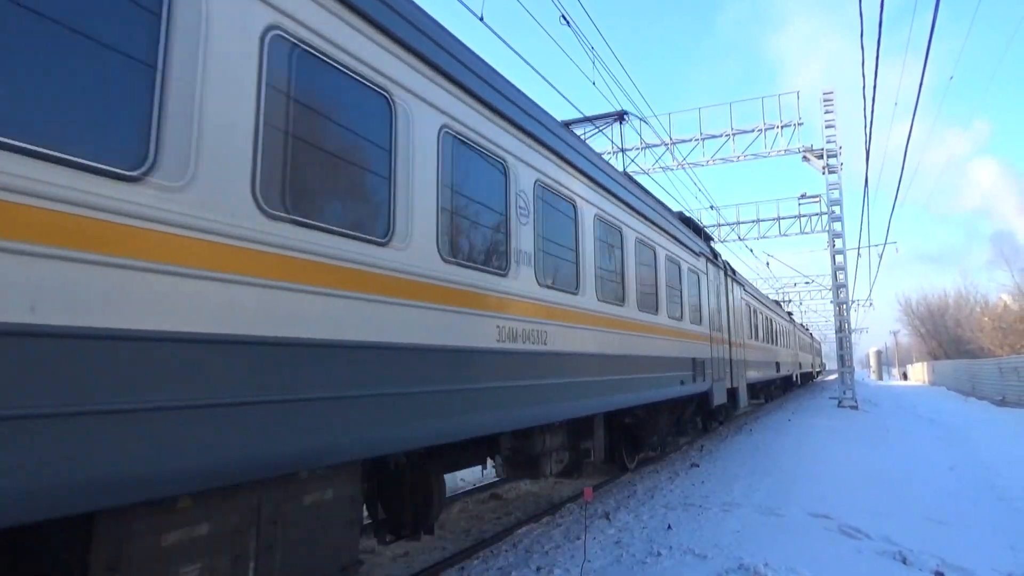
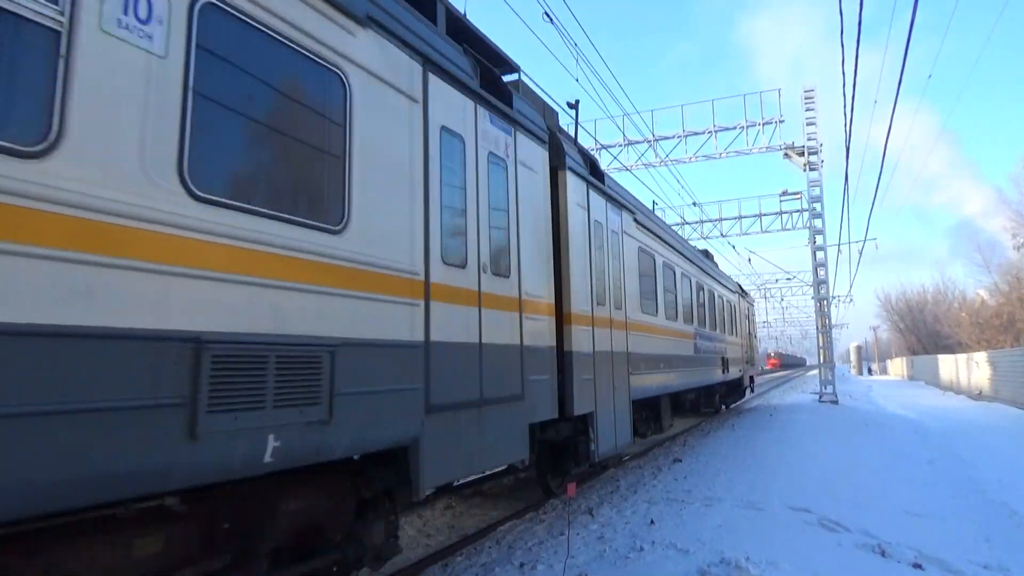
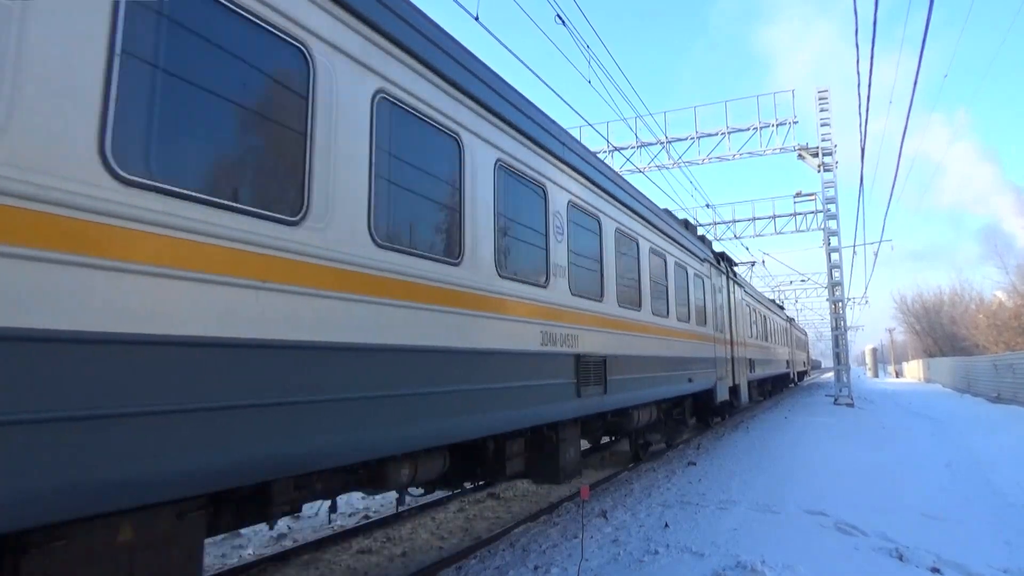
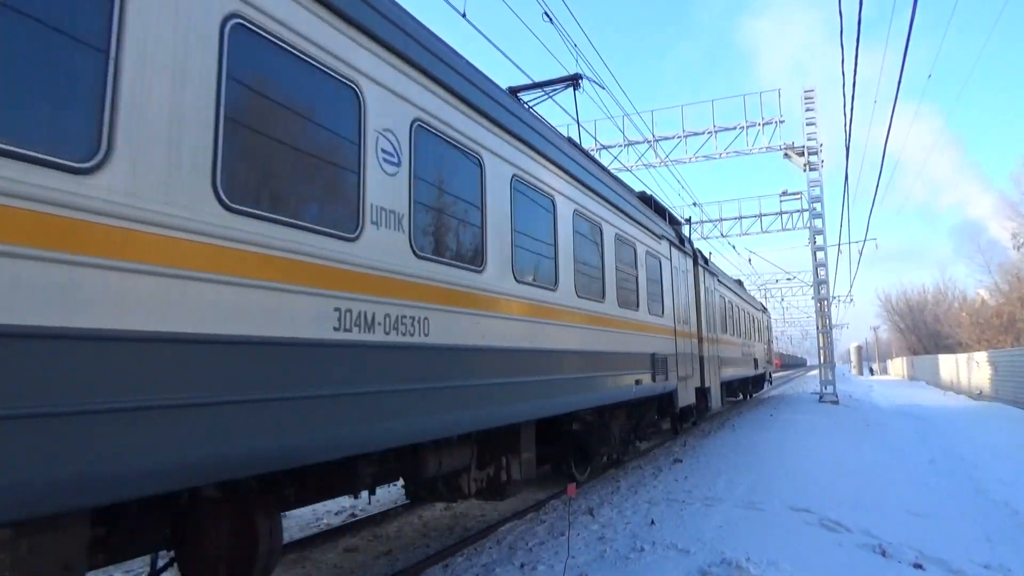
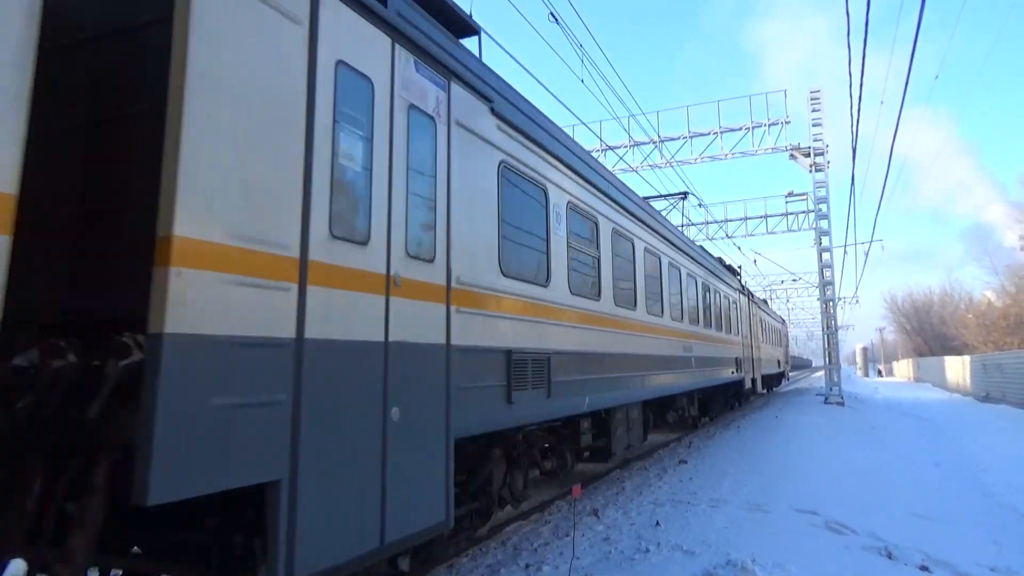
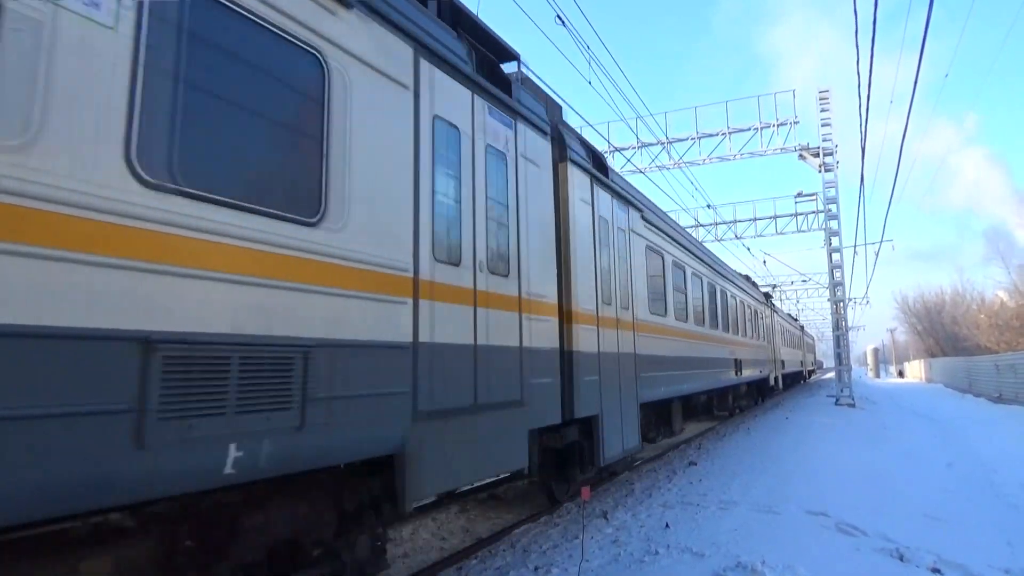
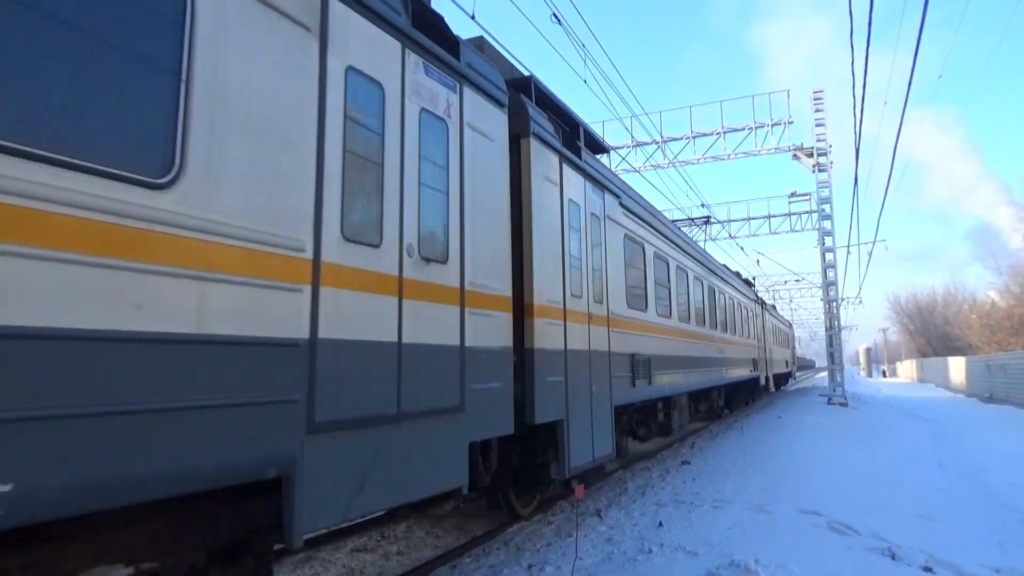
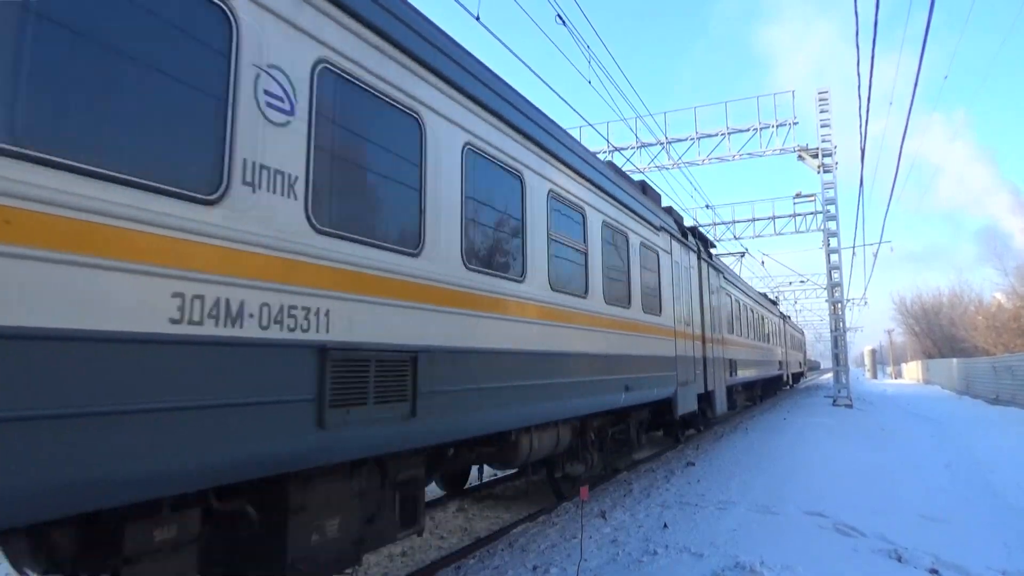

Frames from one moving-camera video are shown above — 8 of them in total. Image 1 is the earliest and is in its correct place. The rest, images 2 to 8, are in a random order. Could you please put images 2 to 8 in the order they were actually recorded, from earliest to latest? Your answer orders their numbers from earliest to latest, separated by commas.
6, 3, 8, 7, 5, 4, 2
